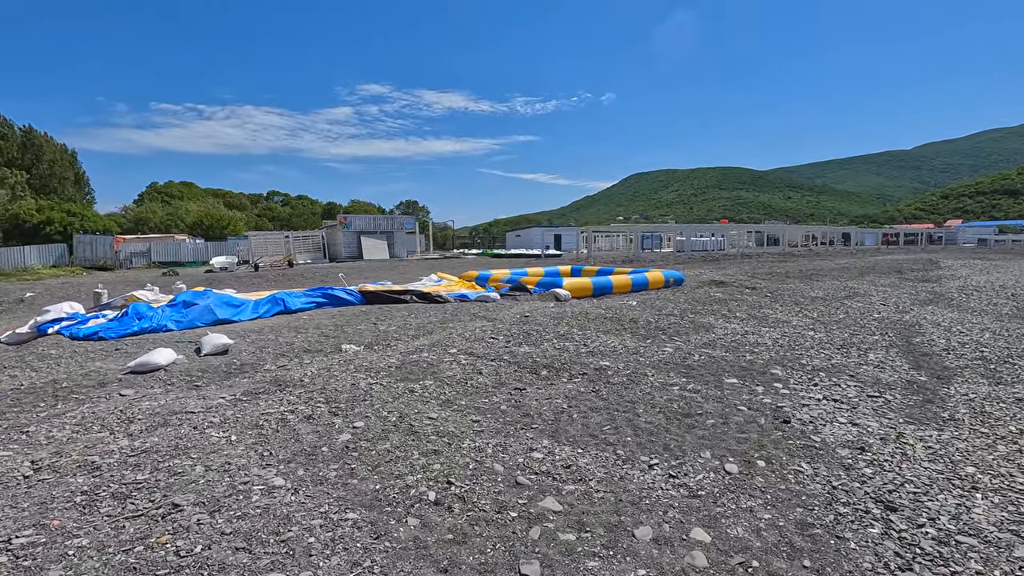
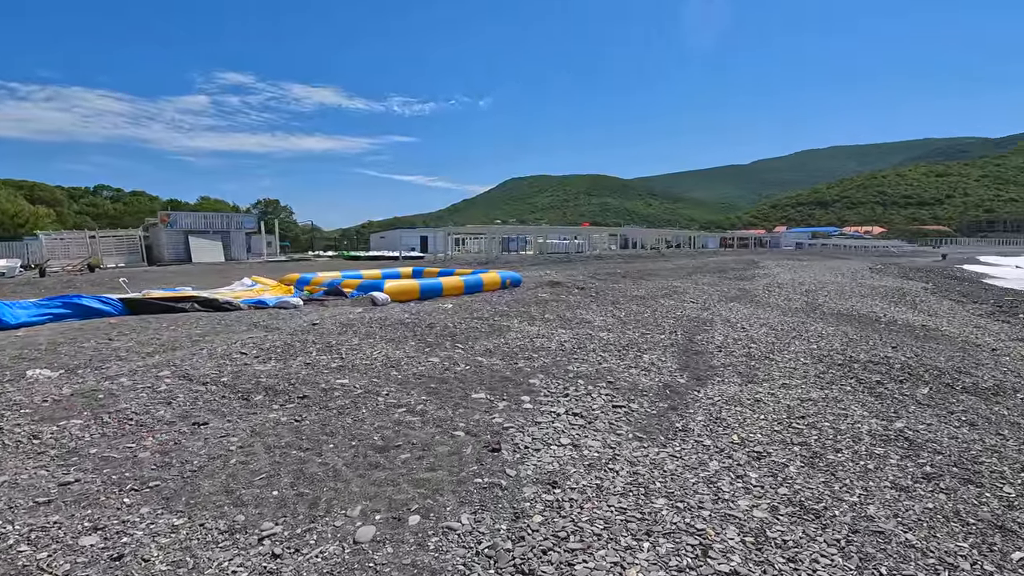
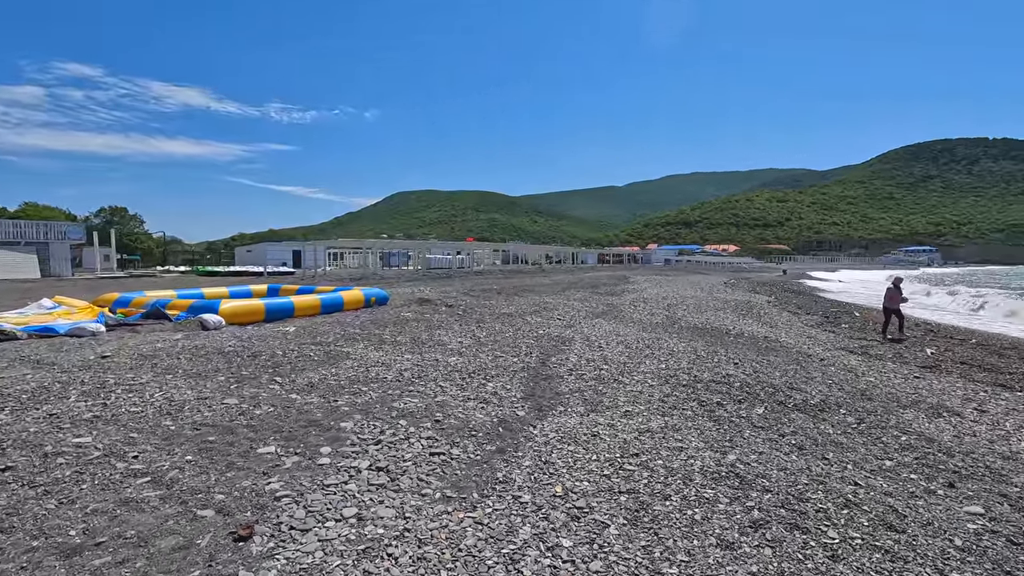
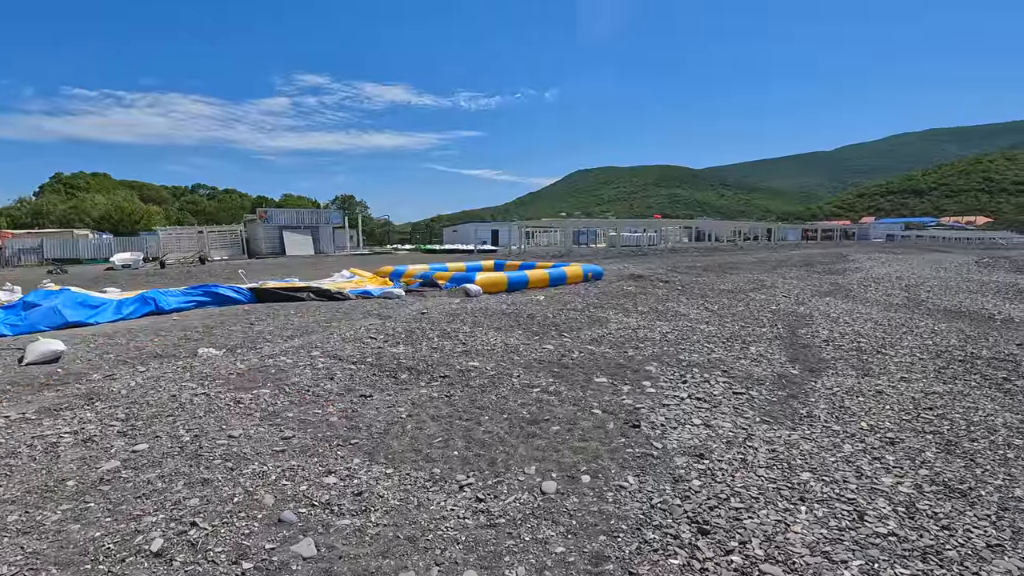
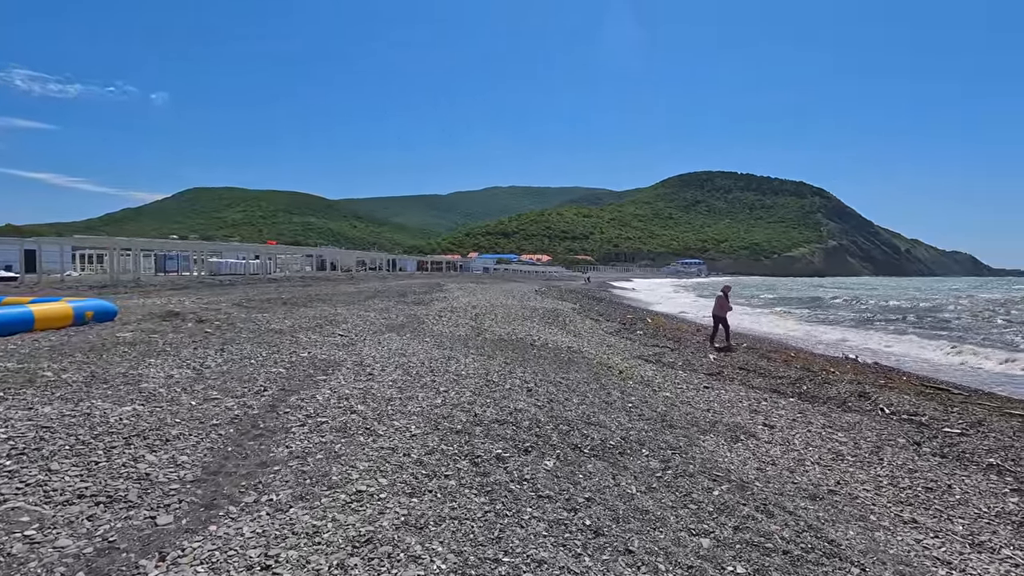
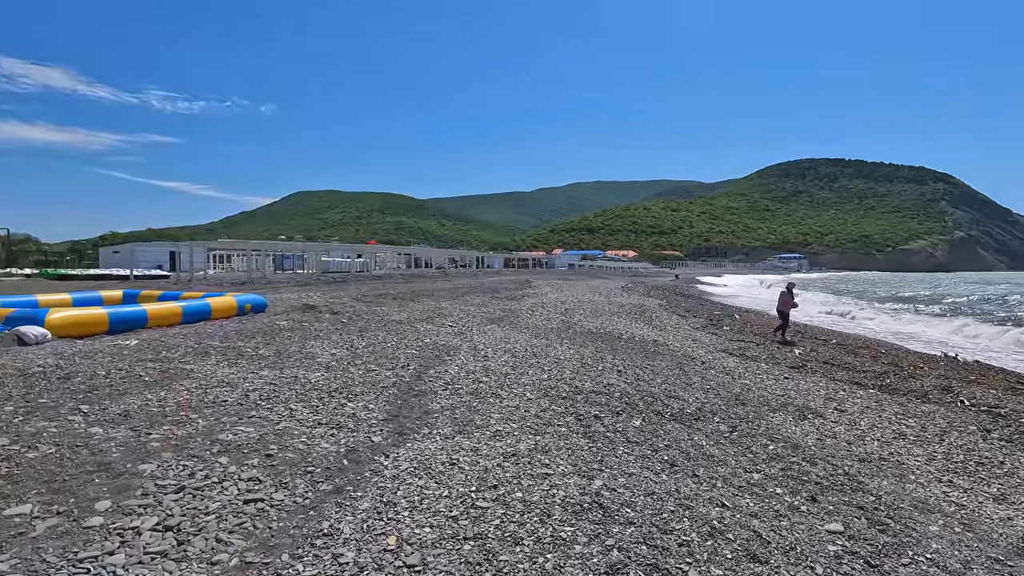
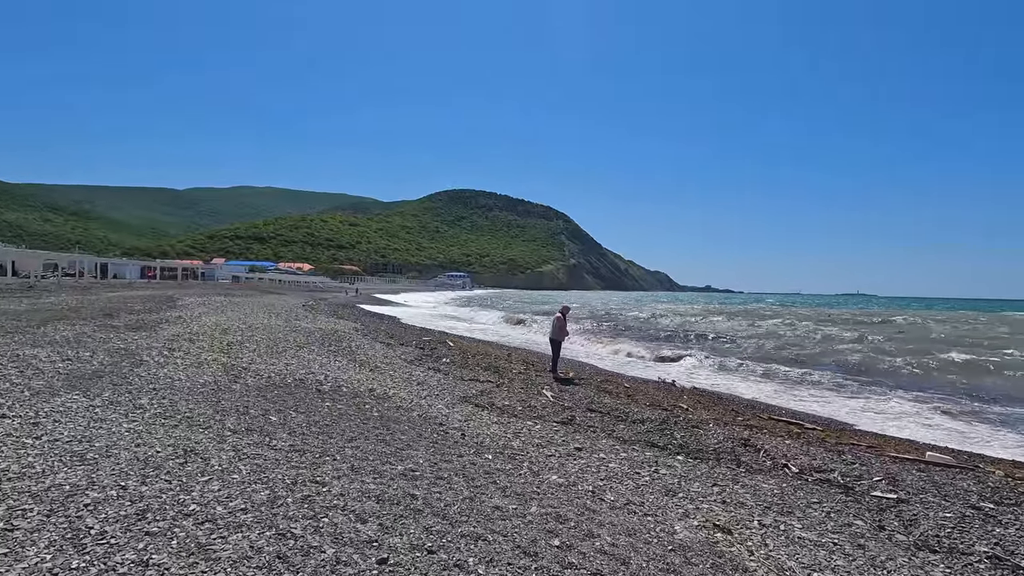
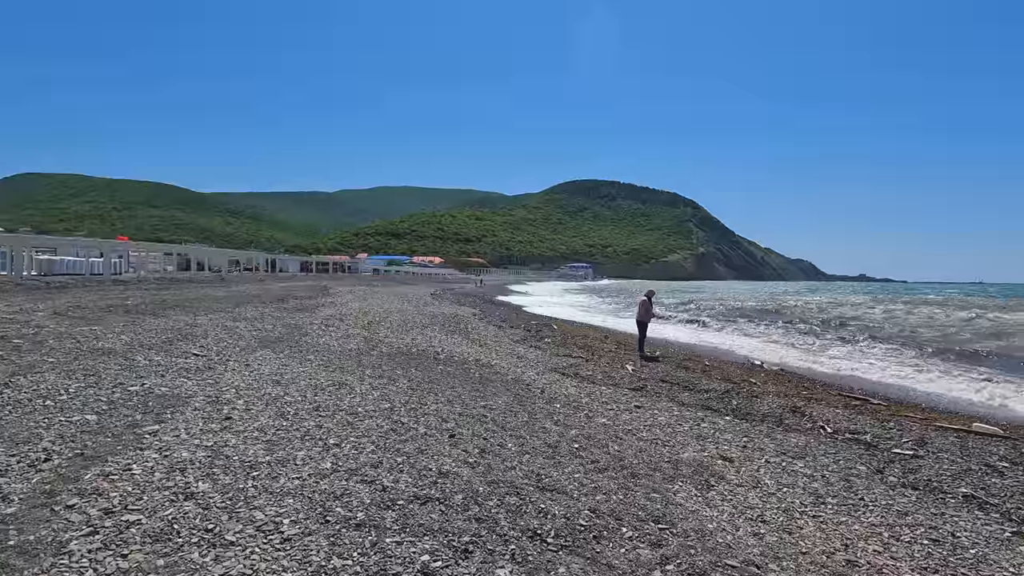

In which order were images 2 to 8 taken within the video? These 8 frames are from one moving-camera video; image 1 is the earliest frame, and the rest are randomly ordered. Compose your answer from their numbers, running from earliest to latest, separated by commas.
4, 2, 3, 6, 5, 8, 7
